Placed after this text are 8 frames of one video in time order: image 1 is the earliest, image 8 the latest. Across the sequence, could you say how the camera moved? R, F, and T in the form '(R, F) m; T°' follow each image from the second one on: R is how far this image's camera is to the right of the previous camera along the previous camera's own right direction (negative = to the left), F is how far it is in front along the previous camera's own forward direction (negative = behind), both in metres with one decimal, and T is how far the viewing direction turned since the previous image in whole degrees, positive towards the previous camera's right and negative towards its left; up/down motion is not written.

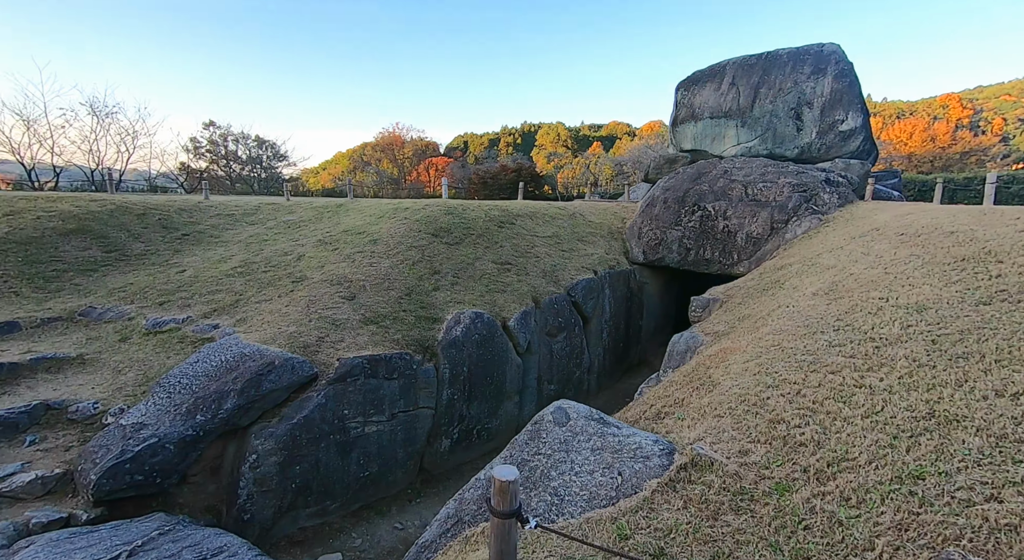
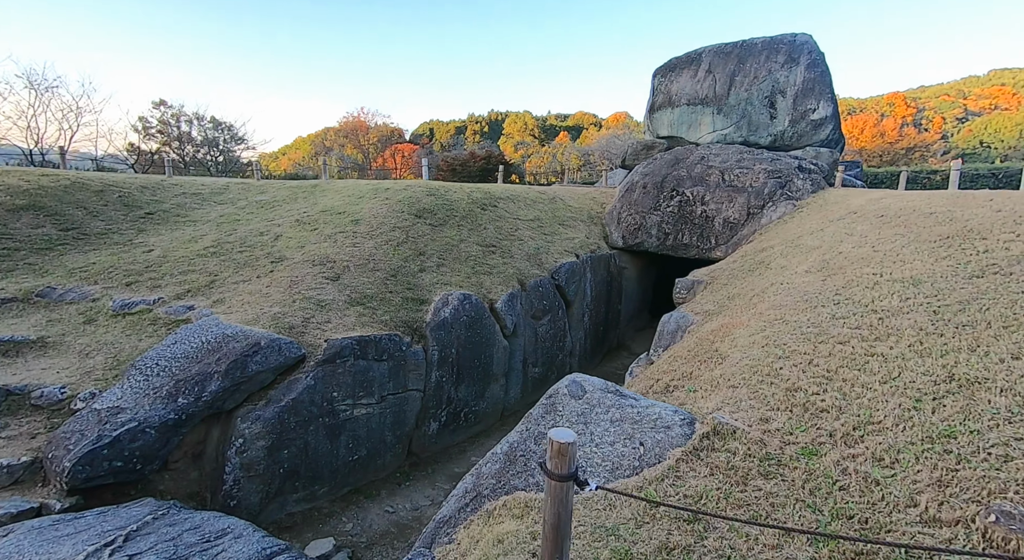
(-0.3, +0.1) m; +4°
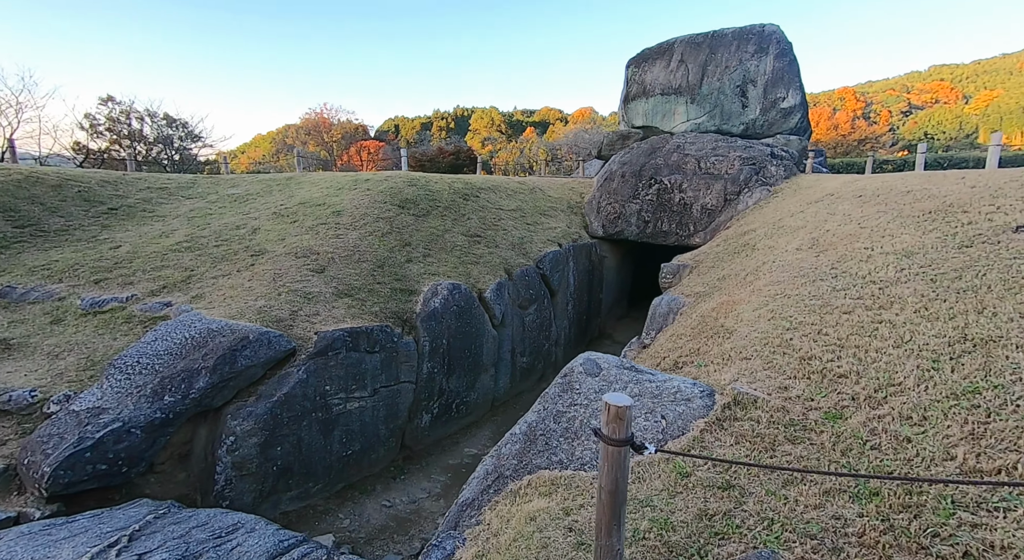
(-0.3, +0.1) m; +3°
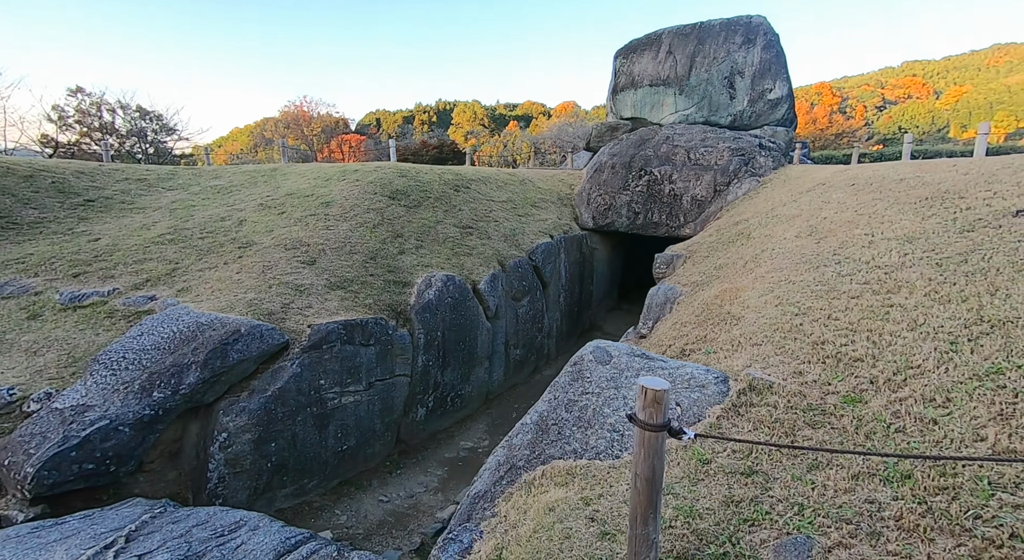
(-0.2, +0.1) m; +2°
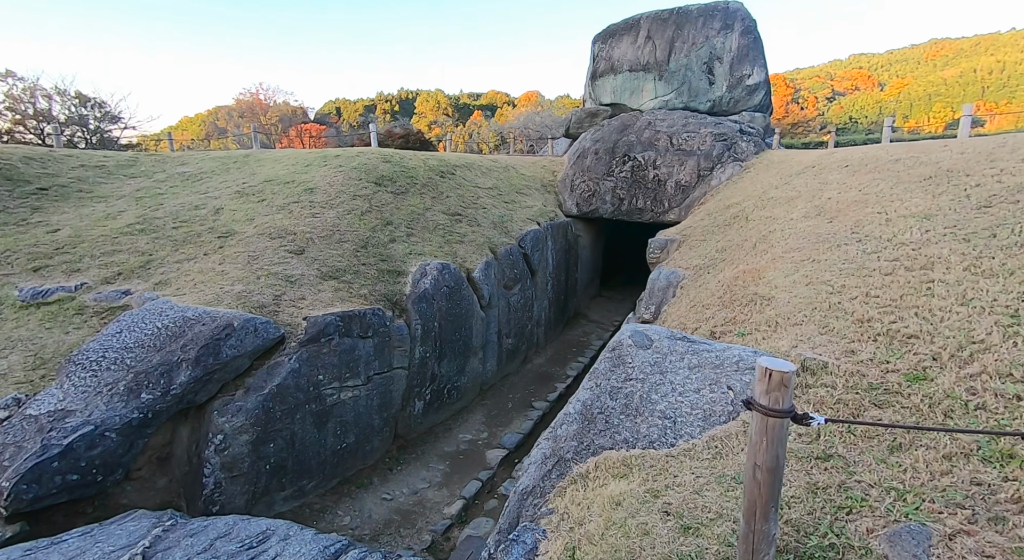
(-0.4, +0.2) m; +4°
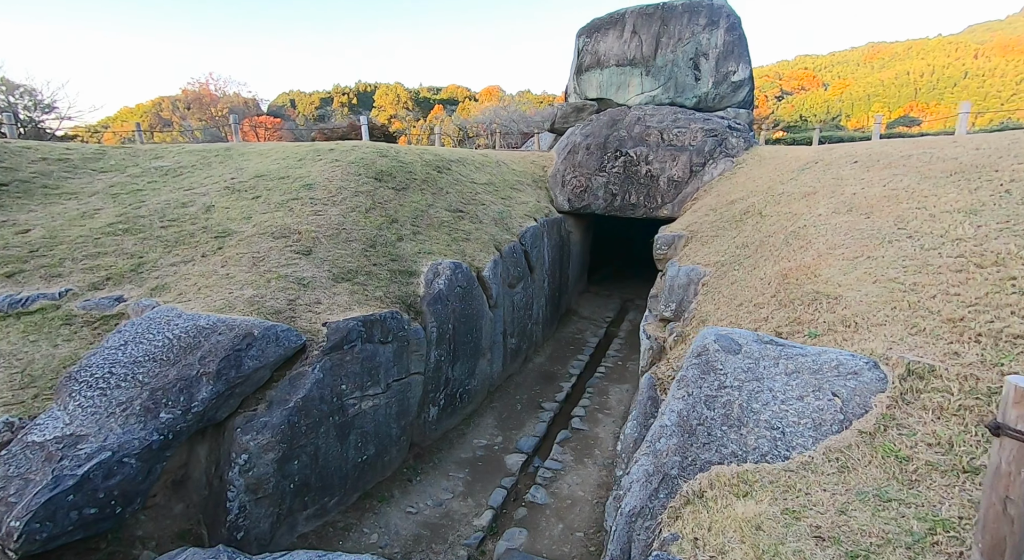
(-0.7, +0.3) m; +4°
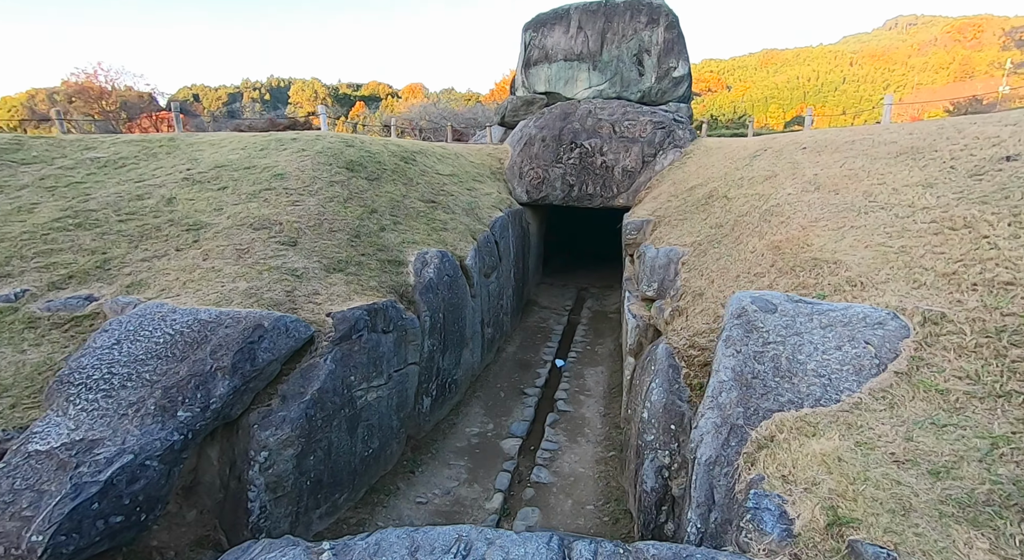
(-0.7, 0.0) m; +8°
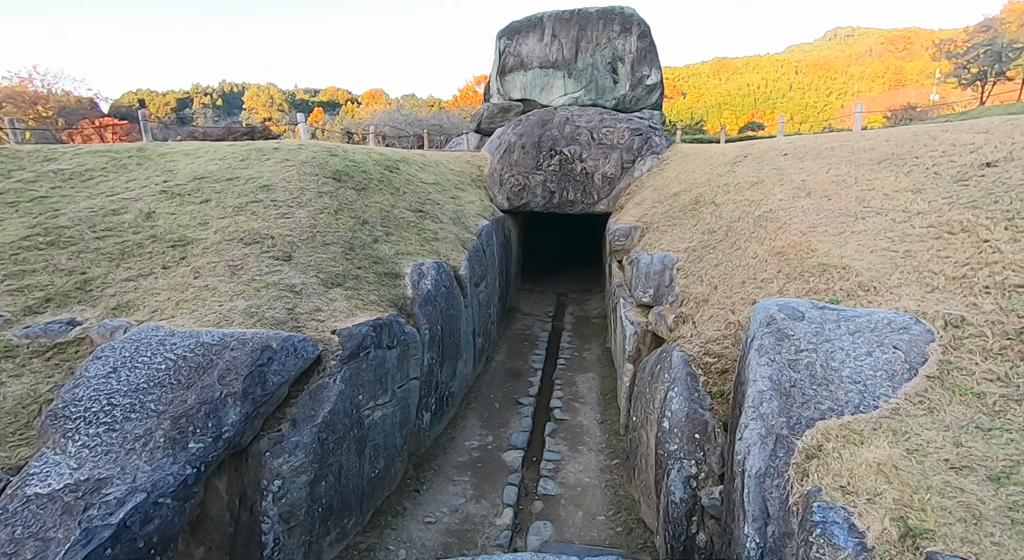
(-0.4, +0.1) m; +4°
